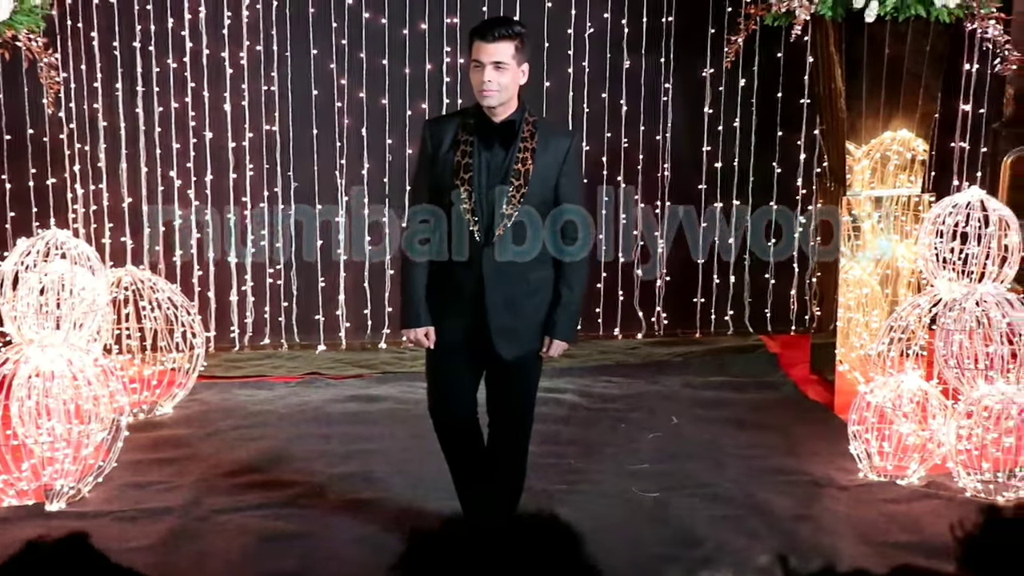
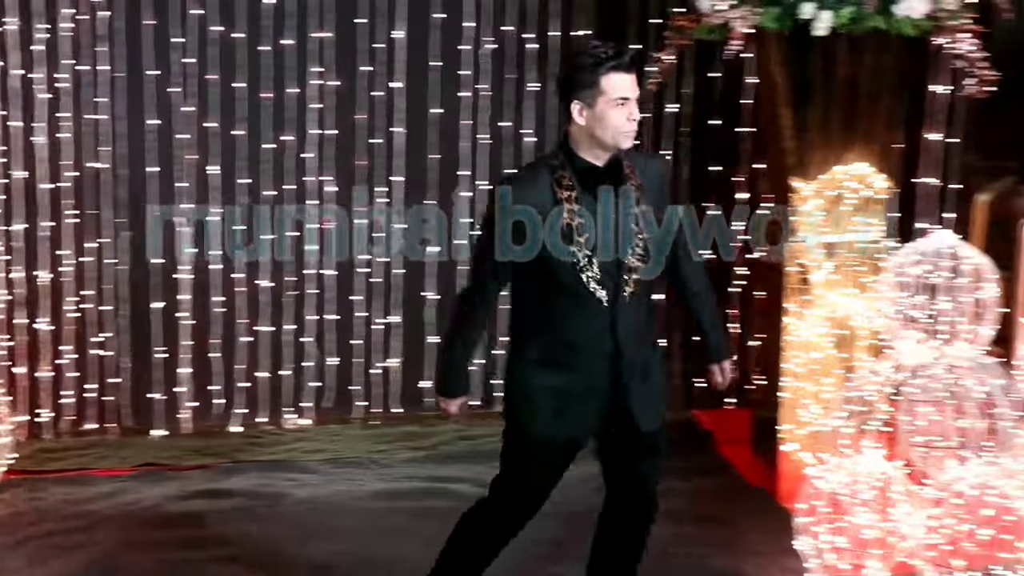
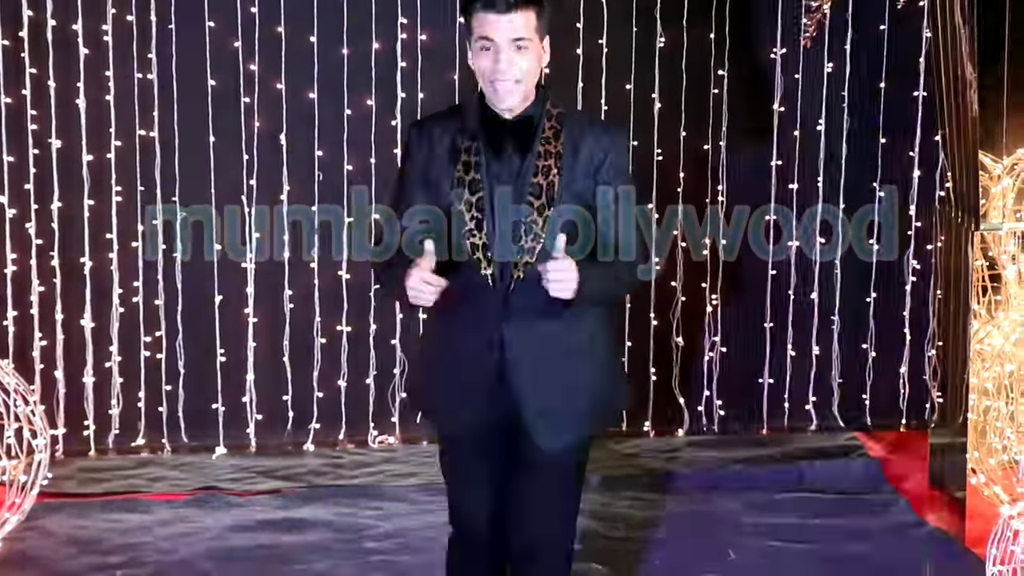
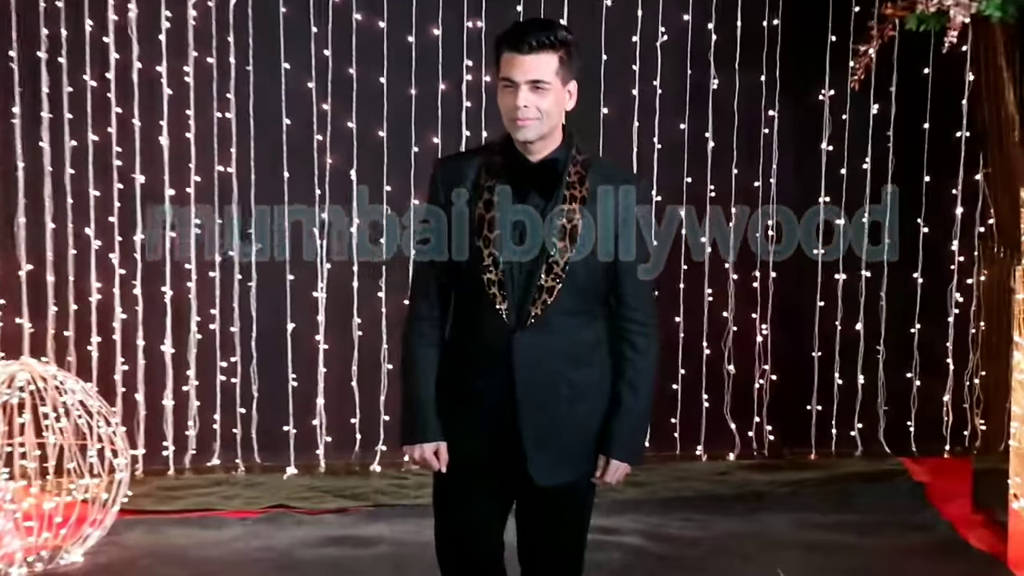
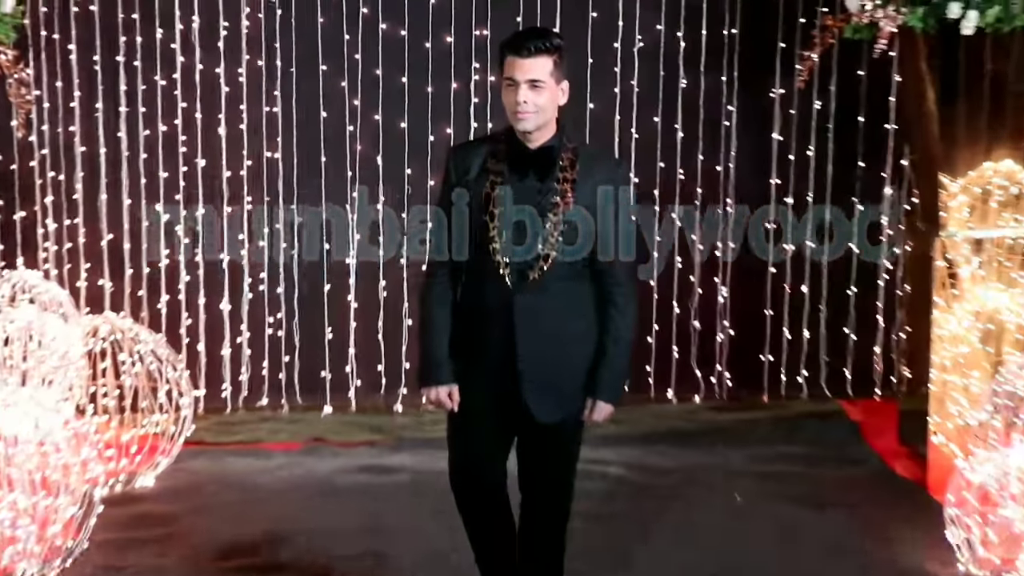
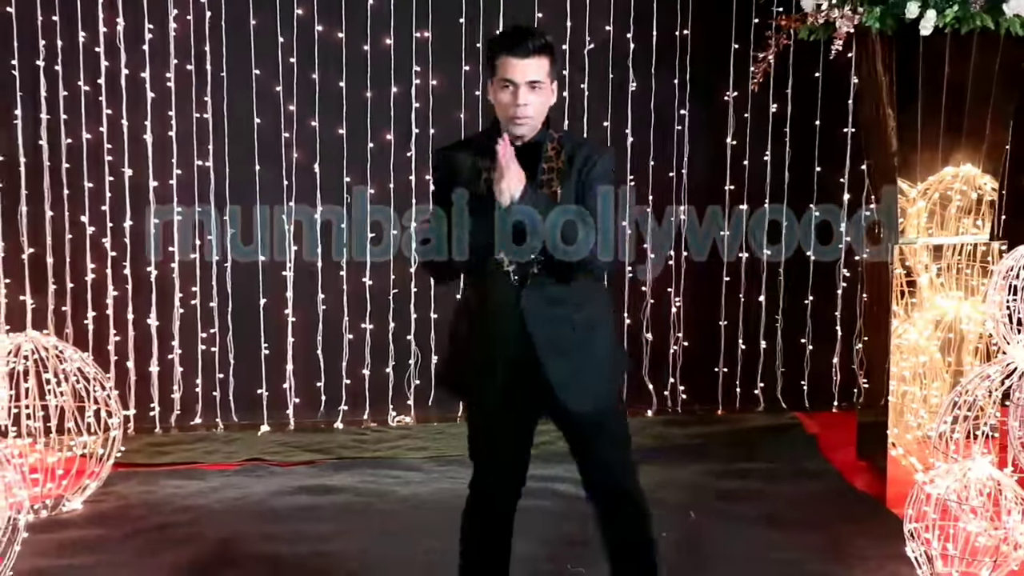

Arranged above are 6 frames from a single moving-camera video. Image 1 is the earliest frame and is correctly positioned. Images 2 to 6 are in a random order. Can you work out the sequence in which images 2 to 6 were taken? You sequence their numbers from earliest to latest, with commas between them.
5, 4, 3, 6, 2
